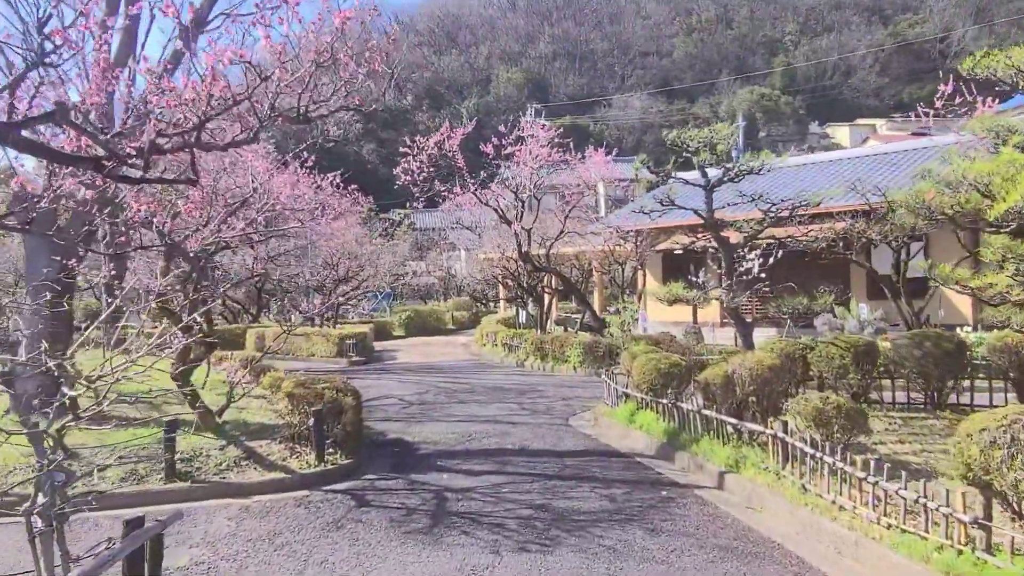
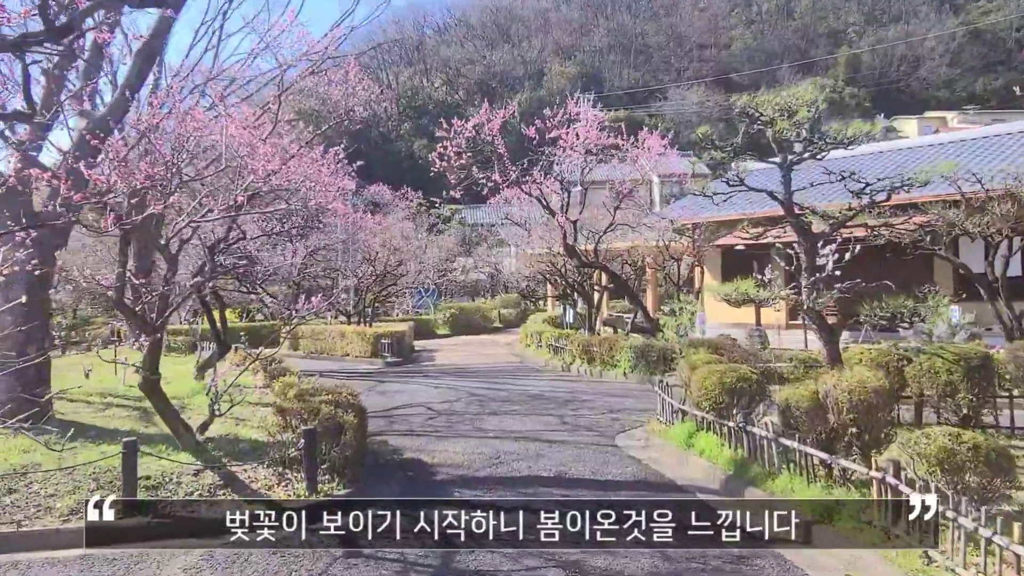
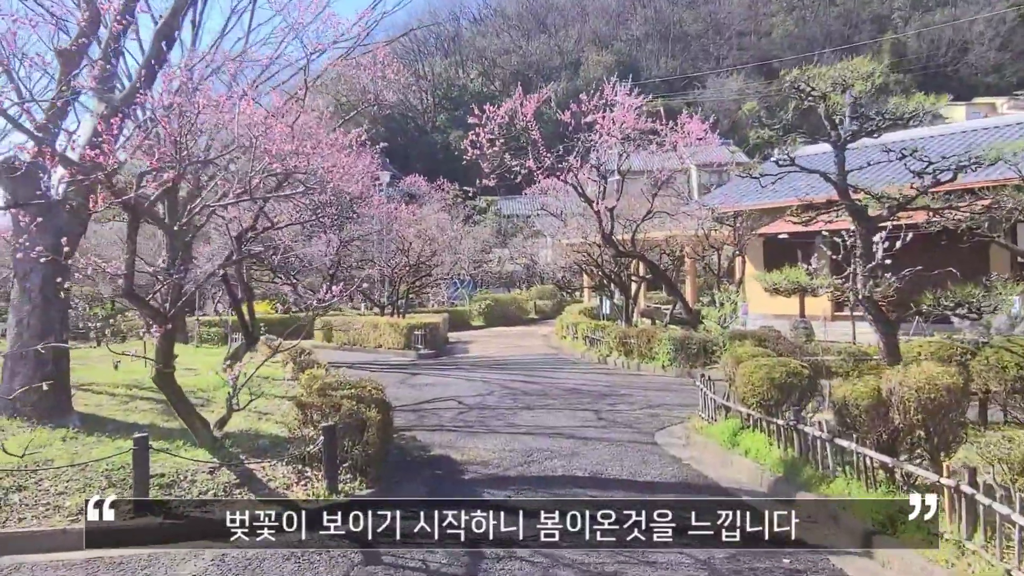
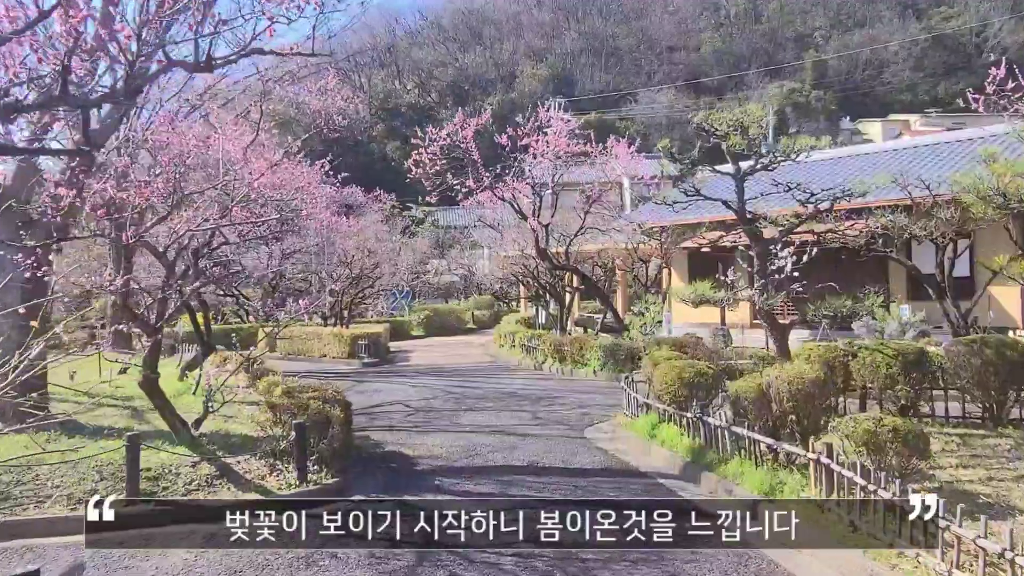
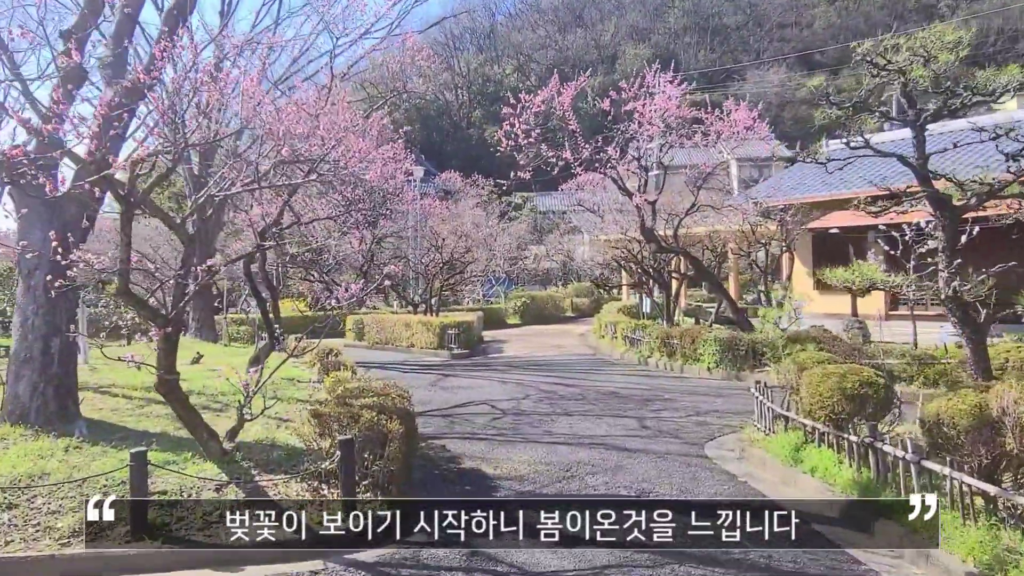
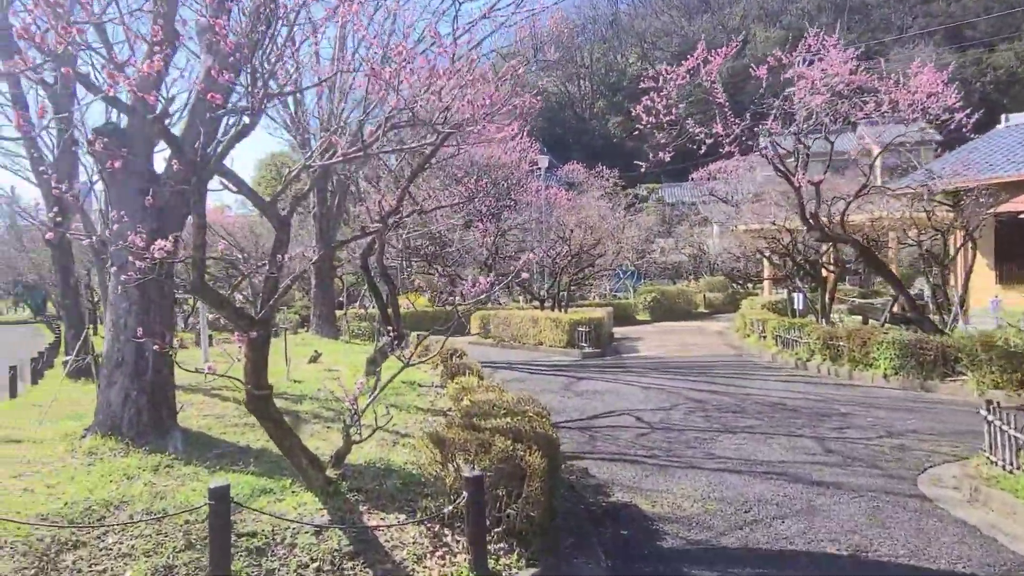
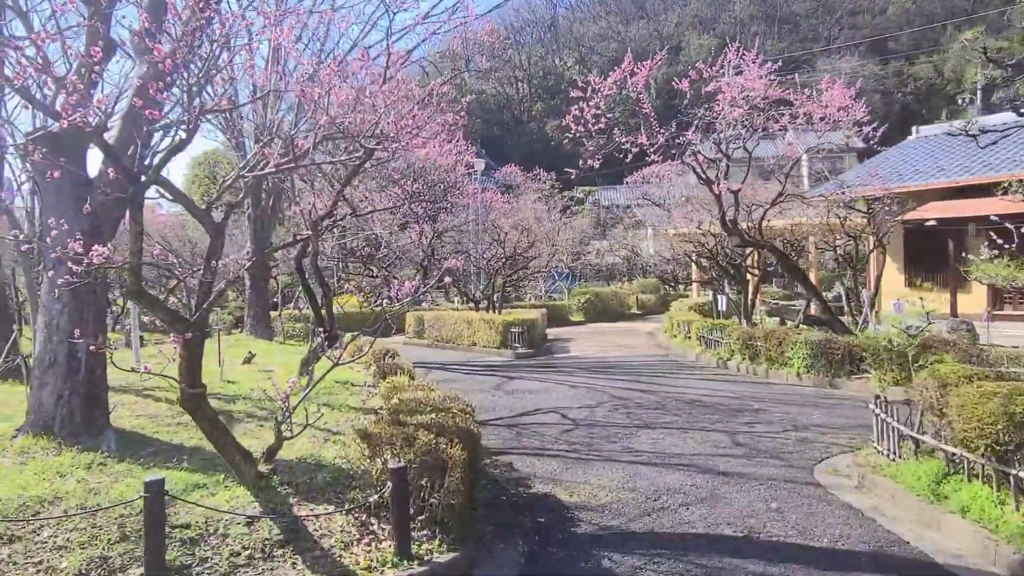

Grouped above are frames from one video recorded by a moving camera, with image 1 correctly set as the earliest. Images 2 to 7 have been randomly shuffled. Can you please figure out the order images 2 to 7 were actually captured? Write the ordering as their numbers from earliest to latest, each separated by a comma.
4, 2, 3, 5, 7, 6
